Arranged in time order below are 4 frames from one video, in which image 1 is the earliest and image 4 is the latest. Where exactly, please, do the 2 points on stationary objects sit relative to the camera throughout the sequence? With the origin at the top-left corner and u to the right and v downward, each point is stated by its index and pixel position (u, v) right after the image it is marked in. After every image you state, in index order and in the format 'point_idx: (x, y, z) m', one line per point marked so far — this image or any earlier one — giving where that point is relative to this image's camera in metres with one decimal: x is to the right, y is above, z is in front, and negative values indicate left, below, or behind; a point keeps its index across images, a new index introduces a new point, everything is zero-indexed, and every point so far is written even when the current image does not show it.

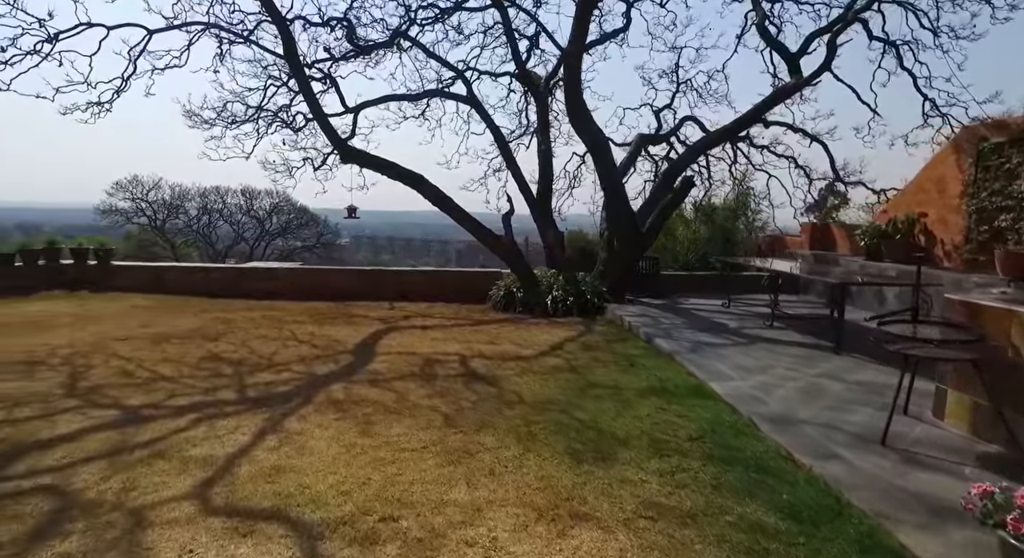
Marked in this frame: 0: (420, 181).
0: (-1.4, +1.5, +8.2) m
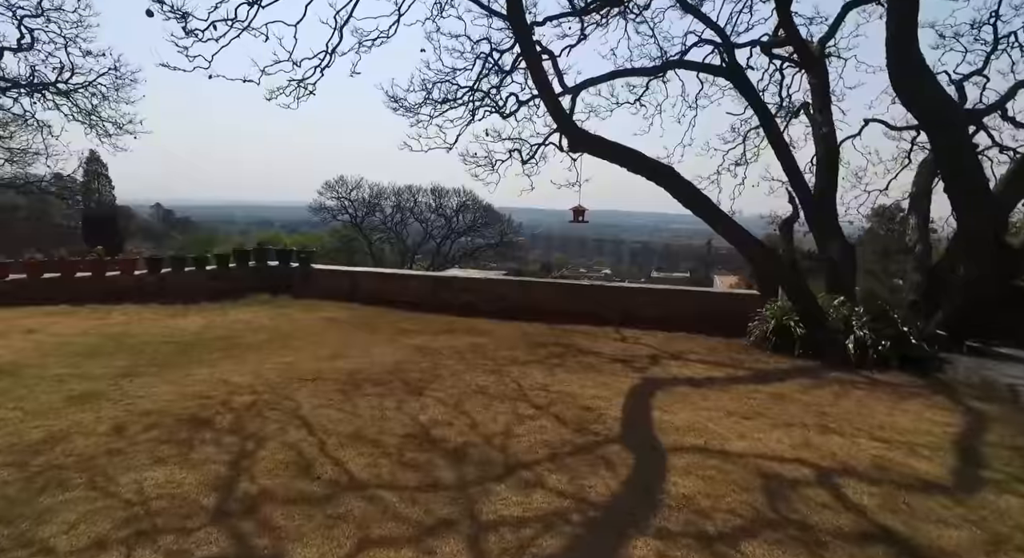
0: (+1.8, +1.2, +6.1) m
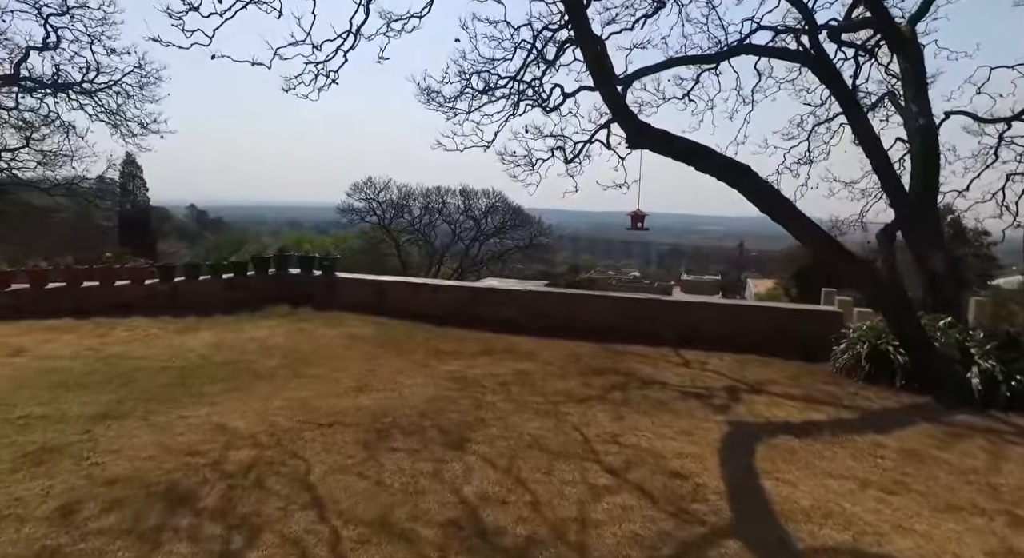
0: (+2.3, +1.1, +5.2) m
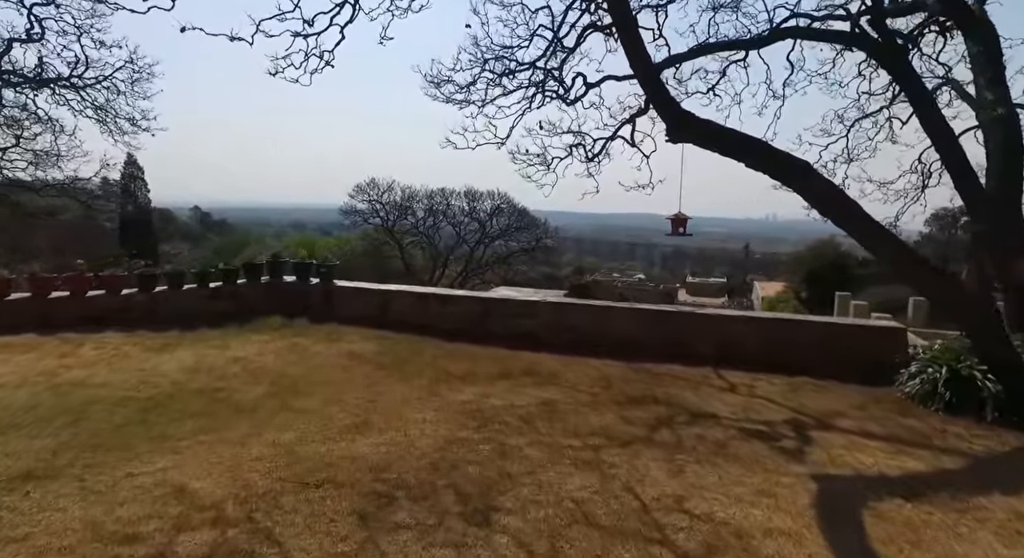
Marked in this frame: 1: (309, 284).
0: (+2.5, +1.0, +4.5) m
1: (-2.6, -0.1, +6.9) m
